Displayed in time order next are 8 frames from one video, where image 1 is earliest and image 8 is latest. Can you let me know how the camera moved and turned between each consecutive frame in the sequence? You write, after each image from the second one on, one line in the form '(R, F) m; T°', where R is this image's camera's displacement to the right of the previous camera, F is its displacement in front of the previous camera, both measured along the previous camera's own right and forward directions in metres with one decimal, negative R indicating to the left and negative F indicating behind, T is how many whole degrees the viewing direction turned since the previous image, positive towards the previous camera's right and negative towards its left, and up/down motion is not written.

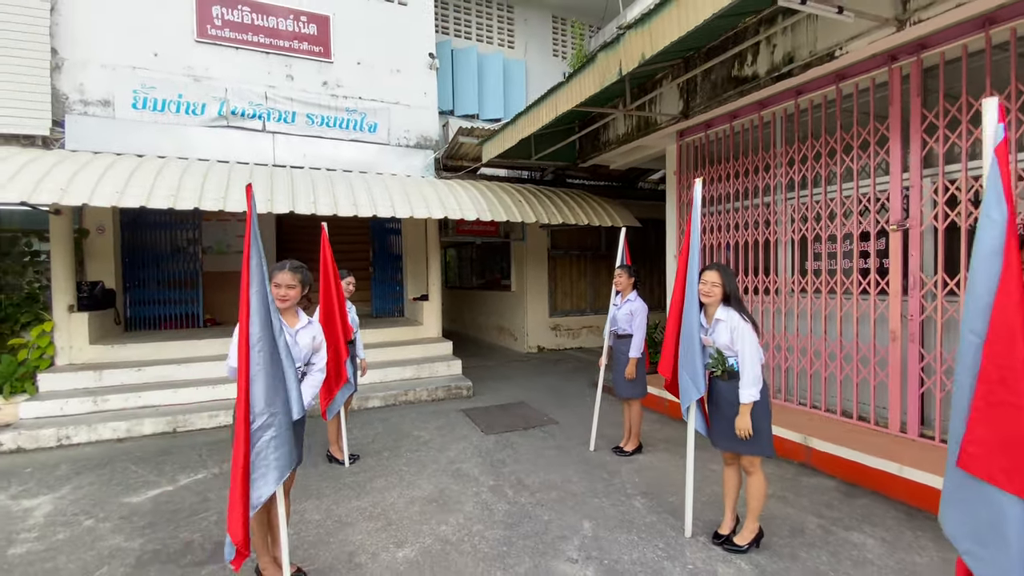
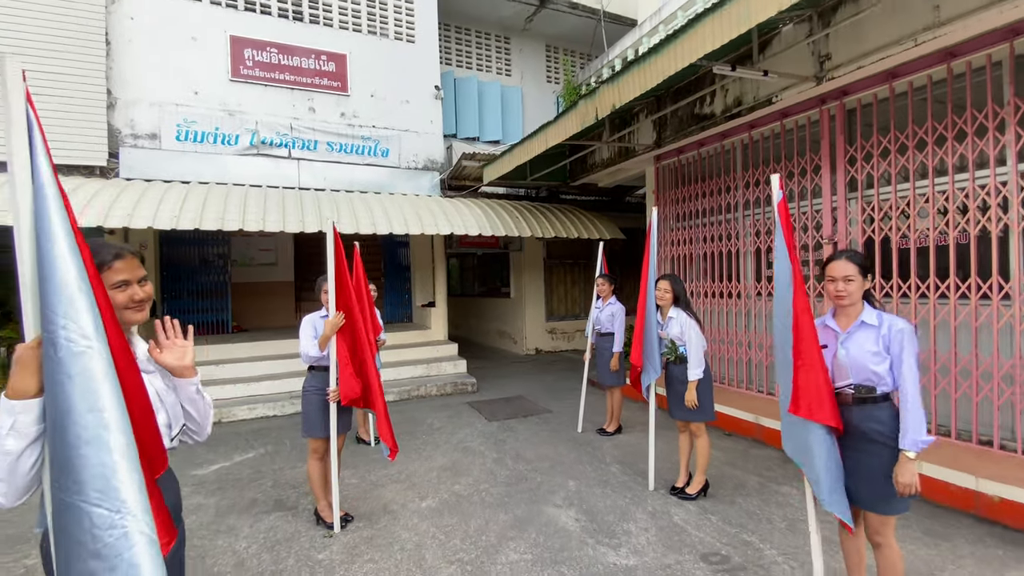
(0.0, -0.8) m; 0°
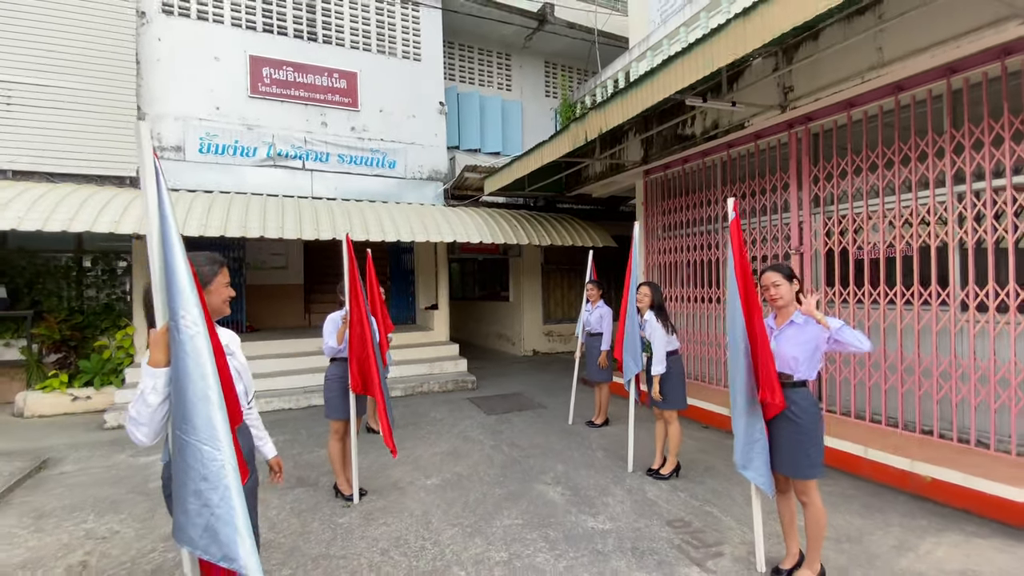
(0.0, -0.5) m; 0°
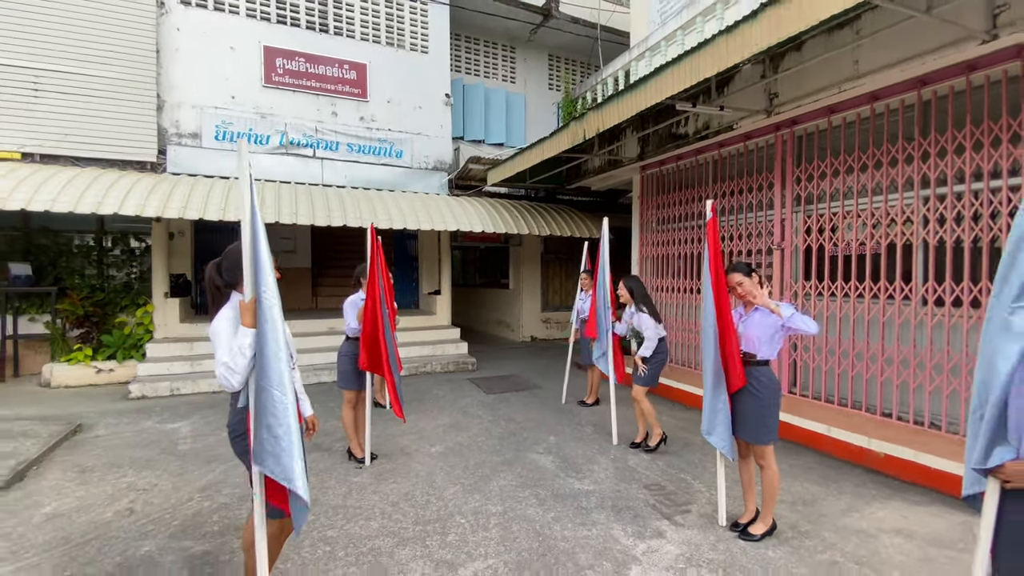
(0.0, -0.4) m; 0°
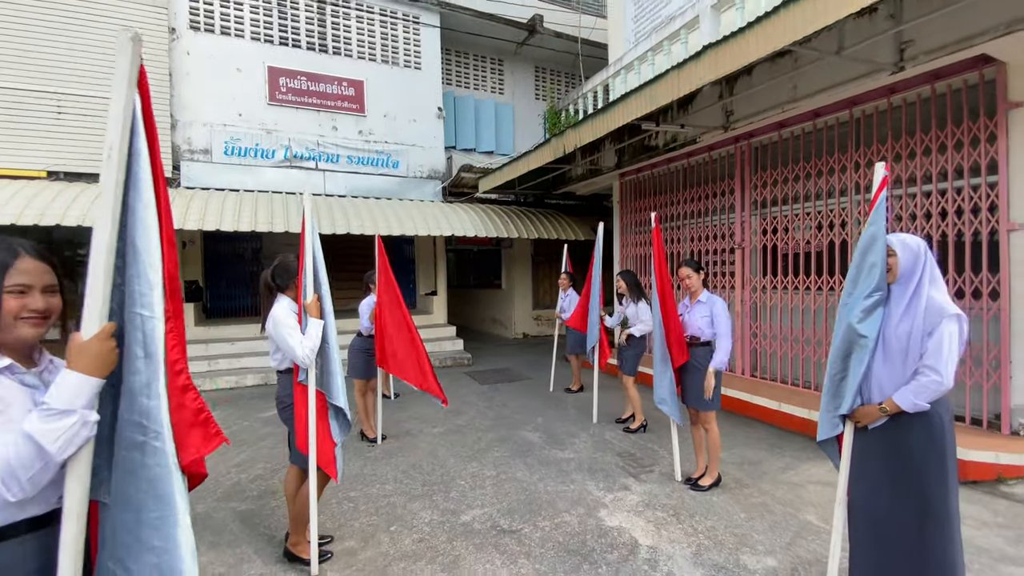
(0.0, -0.6) m; +1°
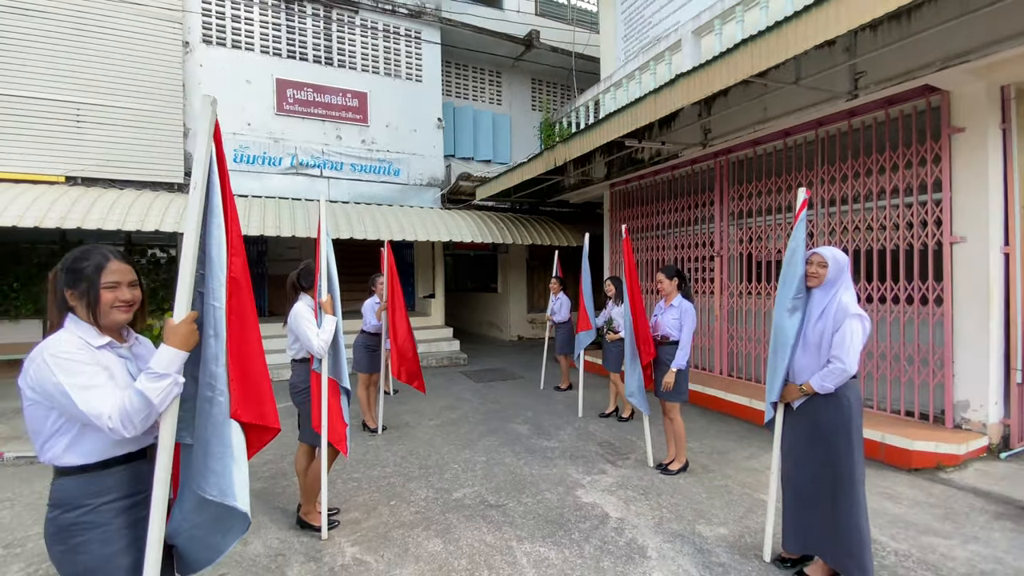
(+0.1, -0.4) m; 0°
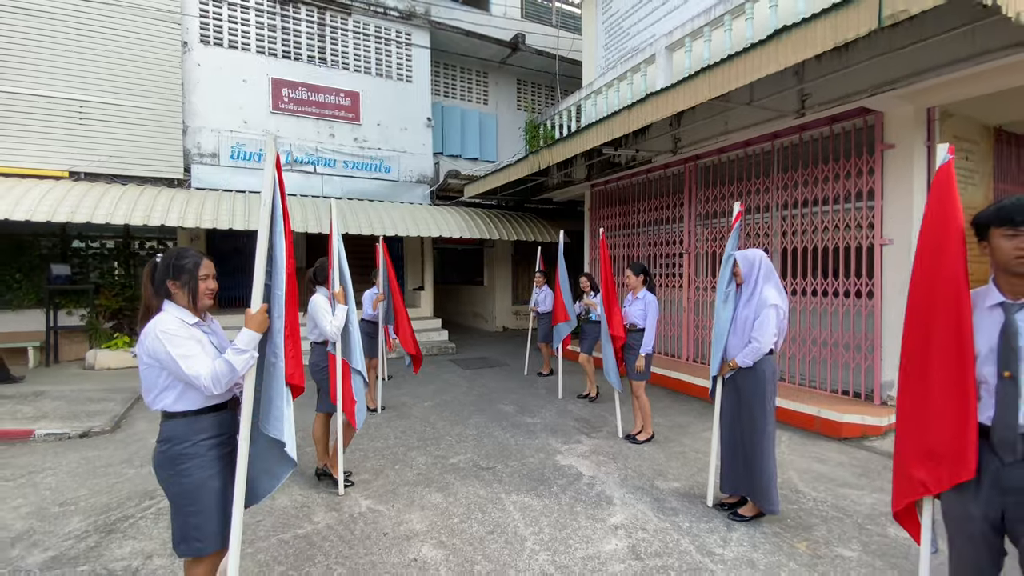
(0.0, -0.5) m; +2°
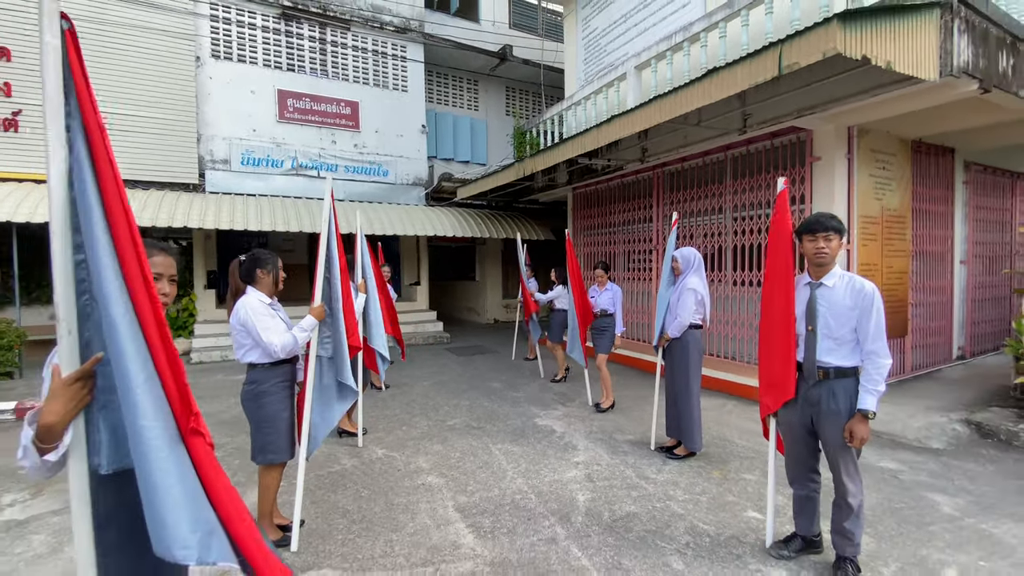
(+0.1, -0.9) m; +1°
